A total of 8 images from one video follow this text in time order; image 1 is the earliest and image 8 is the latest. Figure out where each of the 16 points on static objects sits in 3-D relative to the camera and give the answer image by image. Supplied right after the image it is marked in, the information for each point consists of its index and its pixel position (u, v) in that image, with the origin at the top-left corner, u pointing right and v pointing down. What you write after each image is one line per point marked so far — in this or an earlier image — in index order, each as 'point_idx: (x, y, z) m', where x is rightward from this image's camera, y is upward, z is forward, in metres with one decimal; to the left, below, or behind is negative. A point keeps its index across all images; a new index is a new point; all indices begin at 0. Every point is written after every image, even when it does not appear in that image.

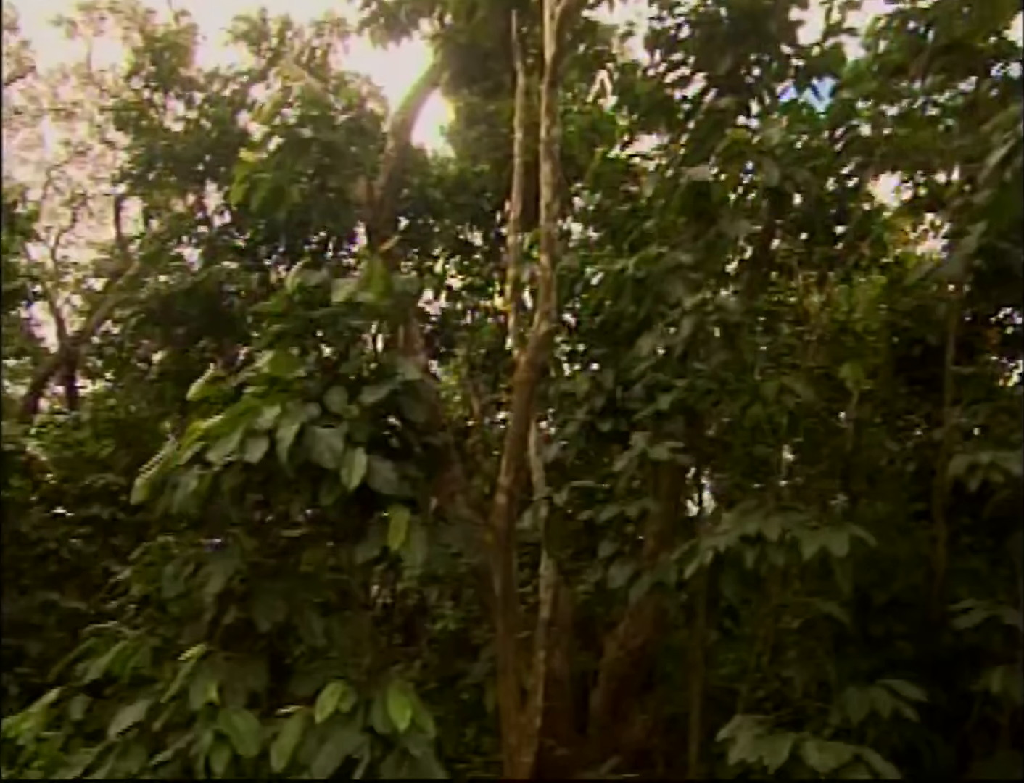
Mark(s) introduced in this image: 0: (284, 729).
0: (-1.3, -1.9, +4.1) m
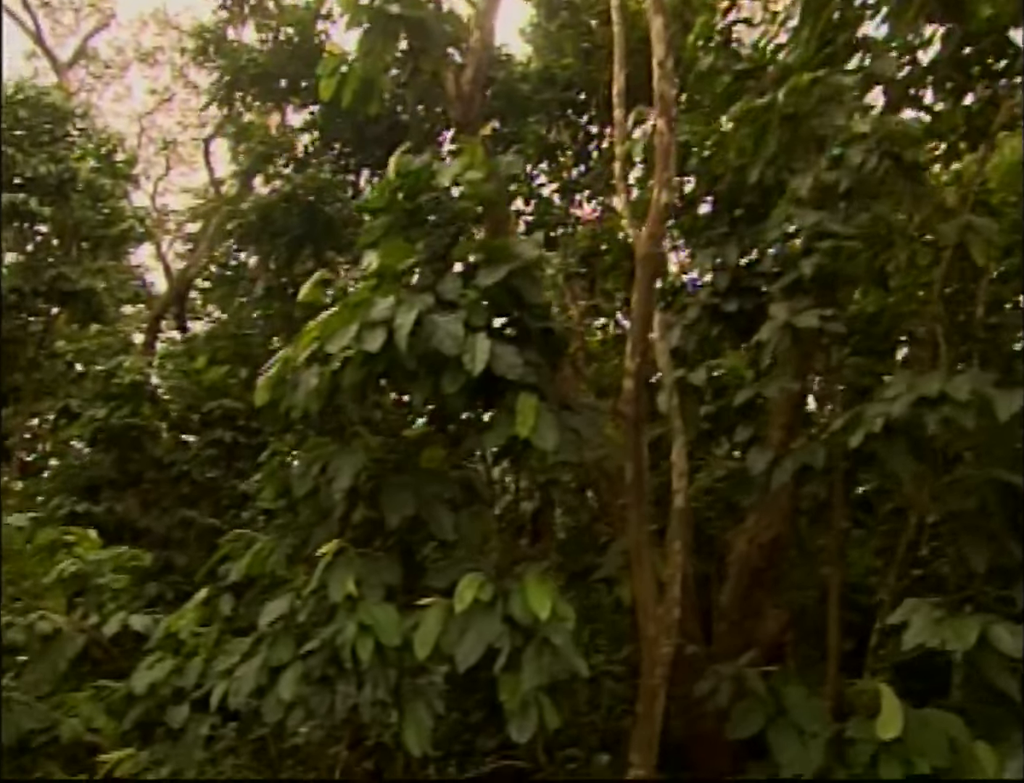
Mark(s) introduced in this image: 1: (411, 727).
0: (-0.5, -1.2, +4.0) m
1: (-0.6, -1.9, +4.2) m
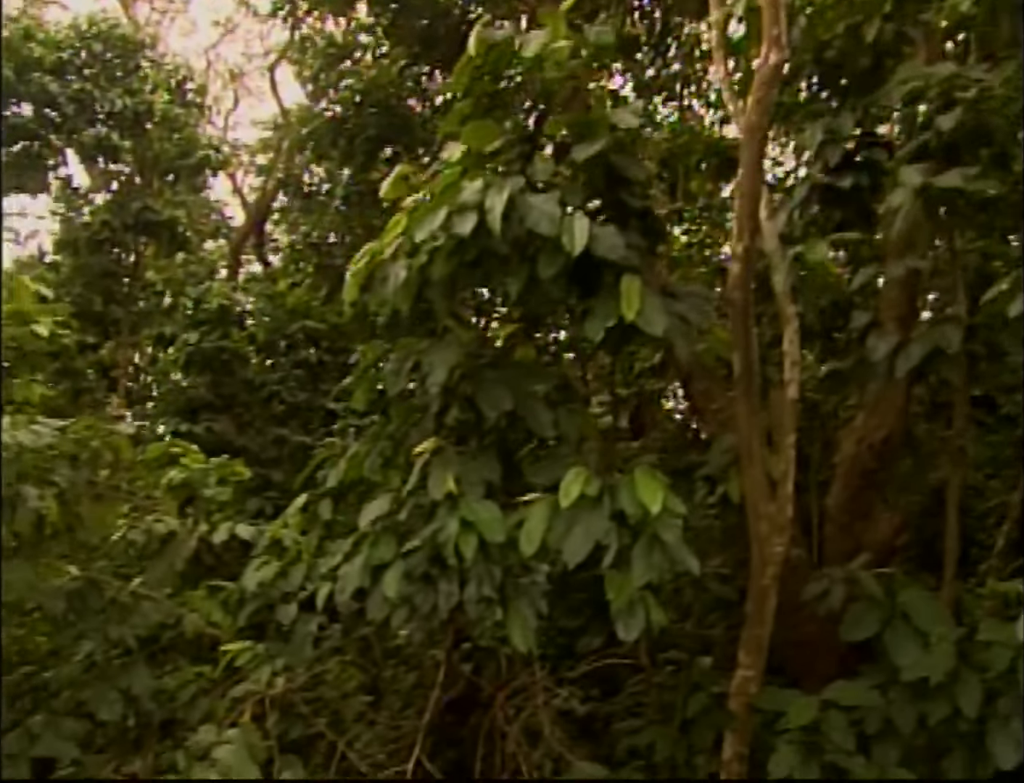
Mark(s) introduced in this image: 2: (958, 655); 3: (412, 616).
0: (+0.1, -0.6, +3.9) m
1: (0.0, -1.3, +4.1) m
2: (+2.9, -1.7, +4.8) m
3: (-0.6, -1.3, +4.1) m
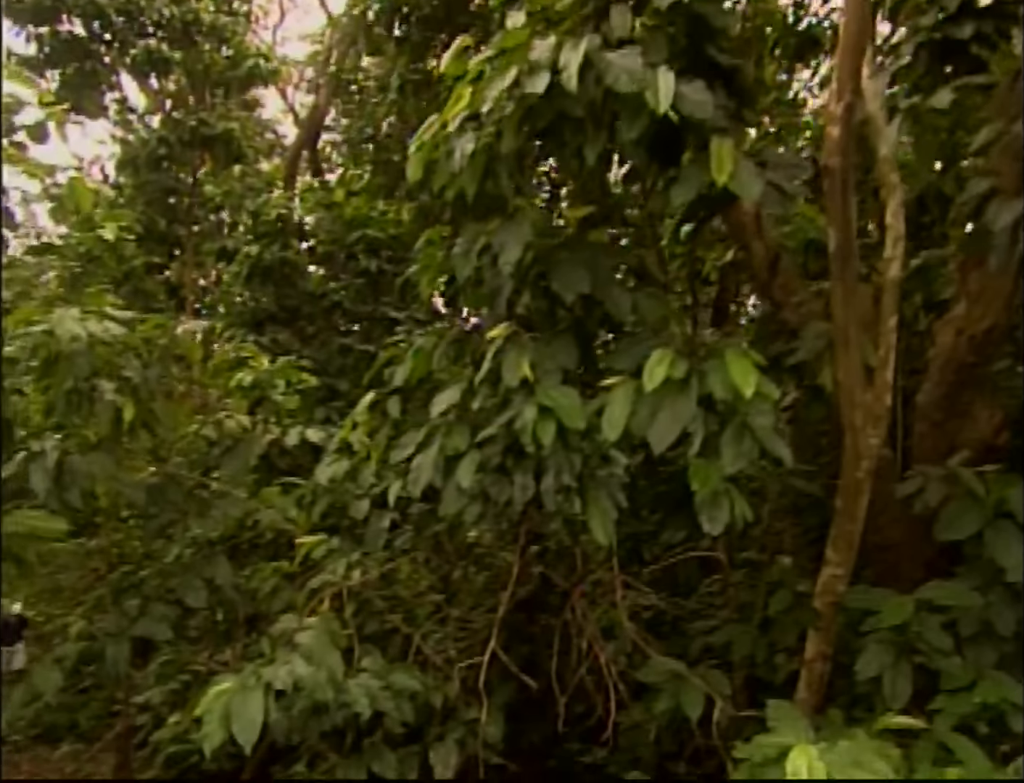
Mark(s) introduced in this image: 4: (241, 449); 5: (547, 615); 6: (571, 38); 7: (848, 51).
0: (+0.5, 0.0, +3.7) m
1: (+0.5, -0.7, +4.0) m
2: (+3.3, -1.0, +4.4) m
3: (-0.1, -0.6, +4.0) m
4: (-1.8, -0.4, +5.0) m
5: (+0.3, -1.5, +5.2) m
6: (+0.3, +1.7, +3.6) m
7: (+1.9, +1.9, +4.3) m
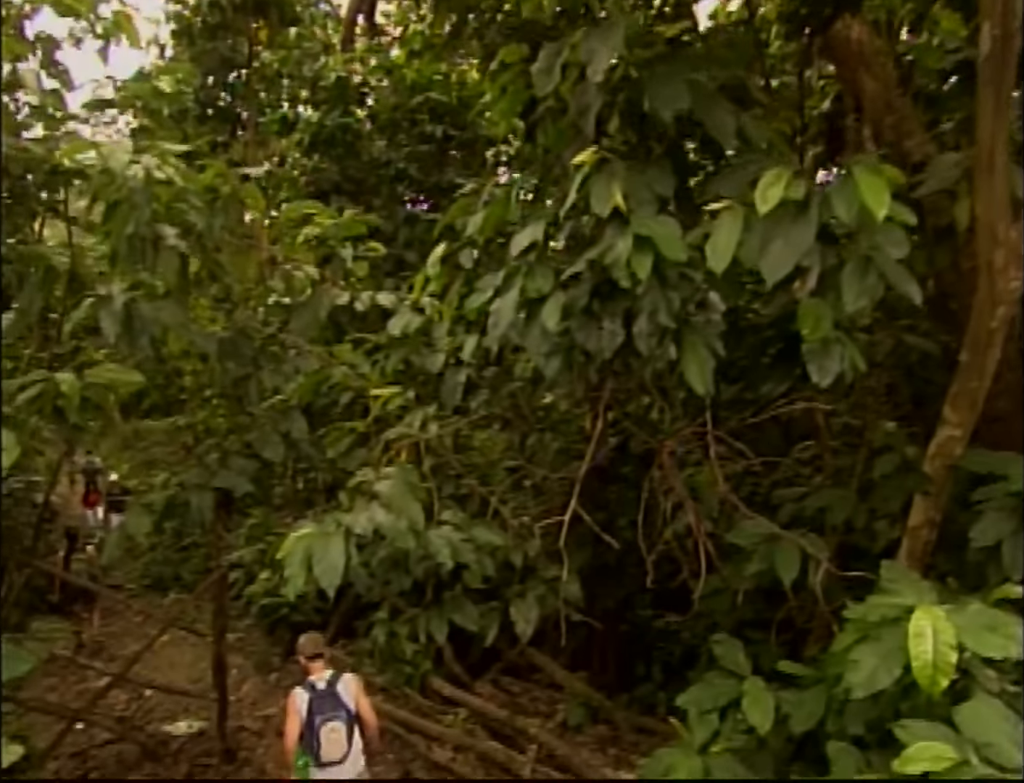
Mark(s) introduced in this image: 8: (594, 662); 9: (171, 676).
0: (+0.9, +0.7, +3.2) m
1: (+0.9, +0.1, +3.6) m
2: (+3.8, -0.1, +3.9) m
3: (+0.3, +0.2, +3.7) m
4: (-1.3, +0.6, +4.8) m
5: (+0.8, -0.5, +4.9) m
6: (+0.7, +2.5, +2.9) m
7: (+2.4, +2.7, +3.4) m
8: (+0.7, -2.3, +6.2) m
9: (-2.8, -2.4, +6.2) m
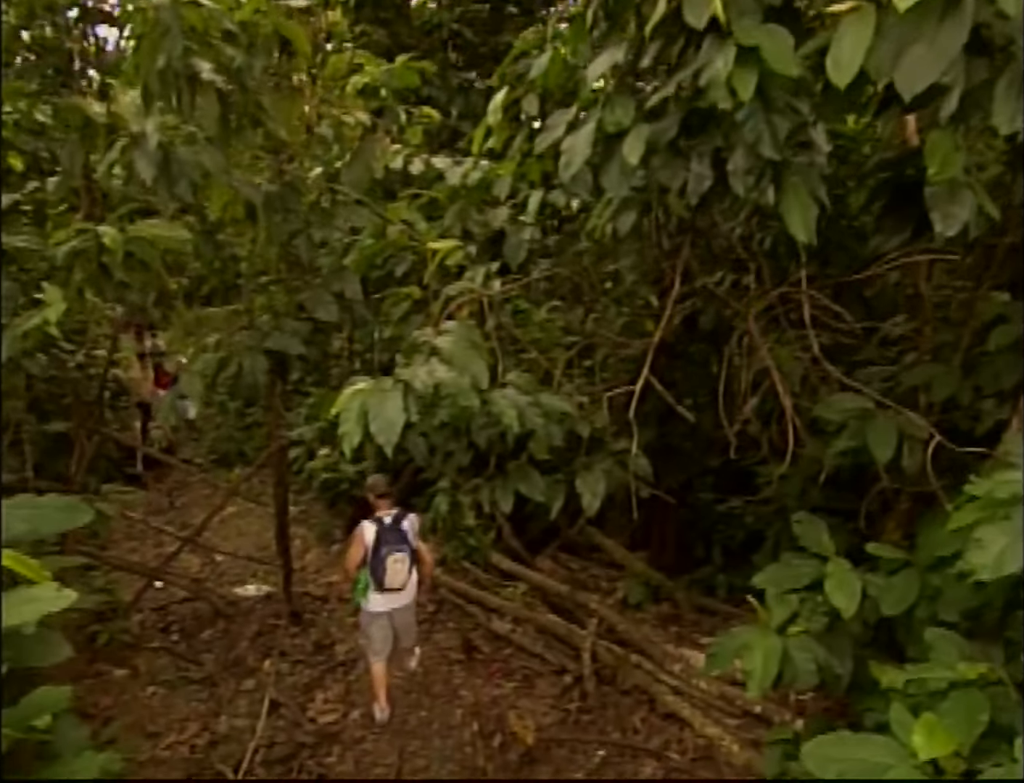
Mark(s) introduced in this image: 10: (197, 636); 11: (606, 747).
0: (+1.2, +1.3, +2.7) m
1: (+1.2, +0.8, +3.1) m
2: (+4.1, +0.5, +3.2) m
3: (+0.6, +0.8, +3.3) m
4: (-0.9, +1.4, +4.4) m
5: (+1.2, +0.3, +4.6) m
6: (+0.9, +3.0, +2.1) m
7: (+2.7, +3.3, +2.4) m
8: (+1.1, -1.2, +6.1) m
9: (-2.3, -1.3, +6.4) m
10: (-2.1, -1.6, +5.0) m
11: (+0.5, -1.9, +4.0) m
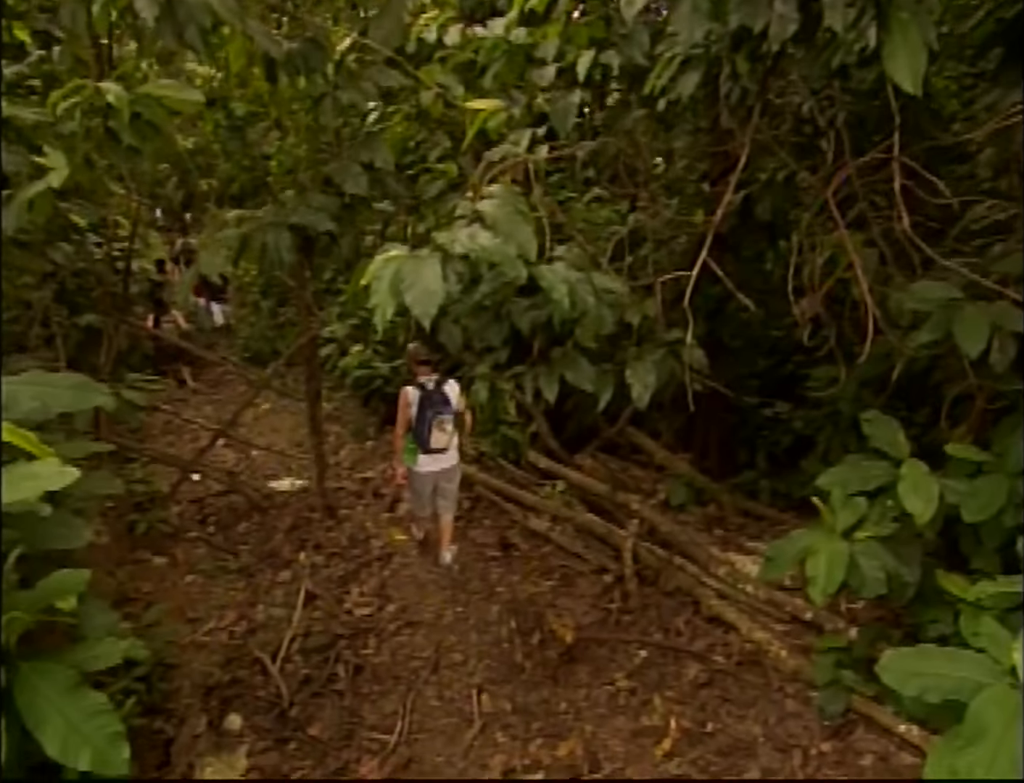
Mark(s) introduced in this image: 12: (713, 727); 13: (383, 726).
0: (+1.4, +1.6, +2.1) m
1: (+1.4, +1.2, +2.7) m
2: (+4.3, +0.9, +2.6) m
3: (+0.8, +1.3, +2.8) m
4: (-0.6, +2.0, +3.9) m
5: (+1.5, +0.9, +4.1) m
6: (+1.1, +3.3, +1.4) m
7: (+2.9, +3.6, +1.6) m
8: (+1.5, -0.4, +5.8) m
9: (-2.0, -0.4, +6.3) m
10: (-1.8, -0.9, +4.9) m
11: (+0.7, -1.4, +3.9) m
12: (+1.0, -1.6, +3.5) m
13: (-0.6, -1.6, +3.6) m
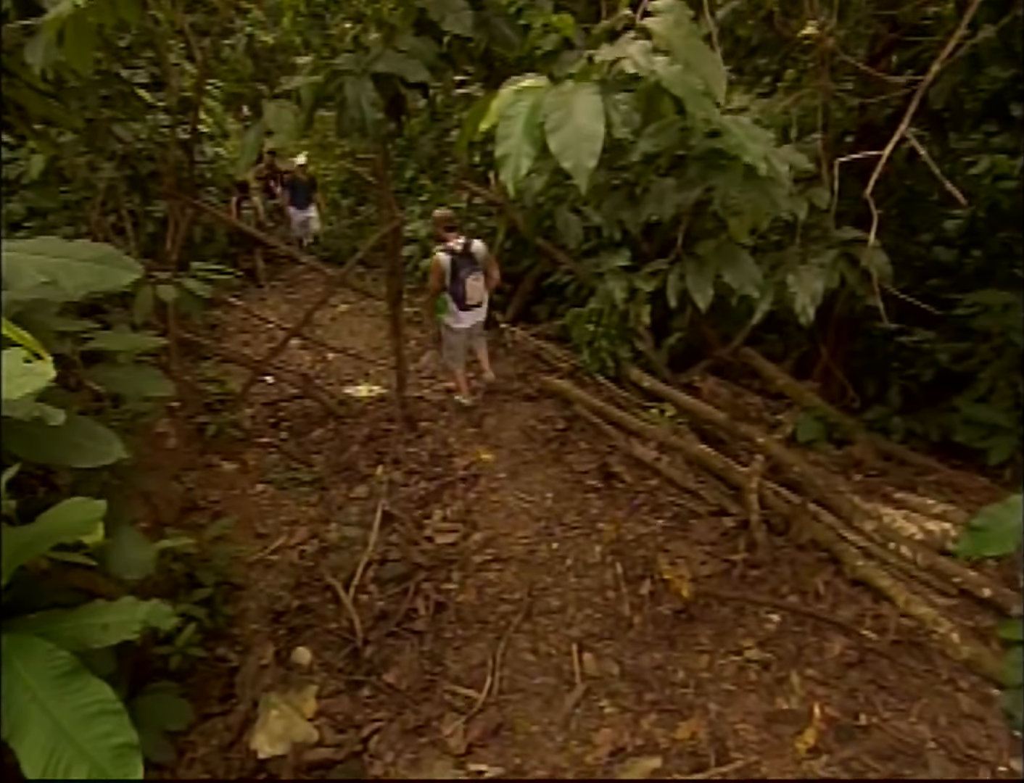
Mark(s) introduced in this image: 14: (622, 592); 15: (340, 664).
0: (+1.8, +1.8, +1.1) m
1: (+1.9, +1.4, +1.7) m
2: (+4.7, +0.9, +1.4) m
3: (+1.3, +1.5, +1.9) m
4: (0.0, +2.4, +3.0) m
5: (+2.1, +1.3, +3.1) m
6: (+1.5, +3.3, +0.2) m
7: (+3.3, +3.5, +0.2) m
8: (+2.2, +0.1, +5.0) m
9: (-1.2, +0.4, +5.8) m
10: (-1.2, -0.3, +4.5) m
11: (+1.2, -1.0, +3.3) m
12: (+1.4, -1.3, +2.9) m
13: (-0.2, -1.2, +3.2) m
14: (+0.5, -0.9, +3.4) m
15: (-0.8, -1.2, +3.2) m
